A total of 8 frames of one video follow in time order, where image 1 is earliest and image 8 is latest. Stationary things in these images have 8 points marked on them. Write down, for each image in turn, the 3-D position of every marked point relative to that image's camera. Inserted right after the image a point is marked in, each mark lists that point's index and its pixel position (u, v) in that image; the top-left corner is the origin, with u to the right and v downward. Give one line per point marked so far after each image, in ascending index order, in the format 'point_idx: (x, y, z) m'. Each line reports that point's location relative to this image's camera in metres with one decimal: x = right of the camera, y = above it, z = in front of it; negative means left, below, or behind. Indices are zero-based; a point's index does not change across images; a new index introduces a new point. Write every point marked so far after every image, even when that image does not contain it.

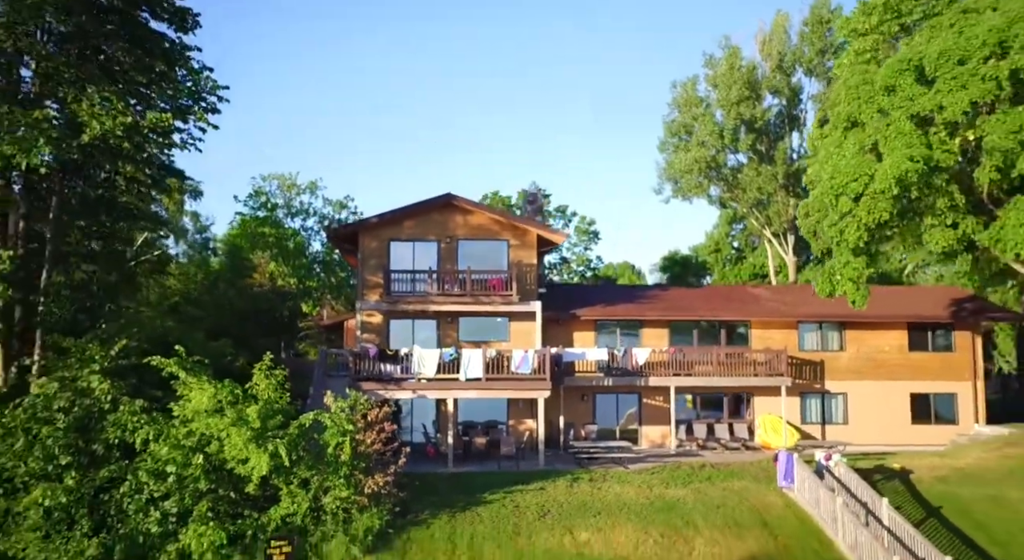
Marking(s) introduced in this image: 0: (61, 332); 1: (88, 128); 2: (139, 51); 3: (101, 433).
0: (-10.0, -1.1, +19.0) m
1: (-8.4, +3.1, +17.0) m
2: (-8.5, +5.3, +18.8) m
3: (-8.3, -3.1, +17.4) m
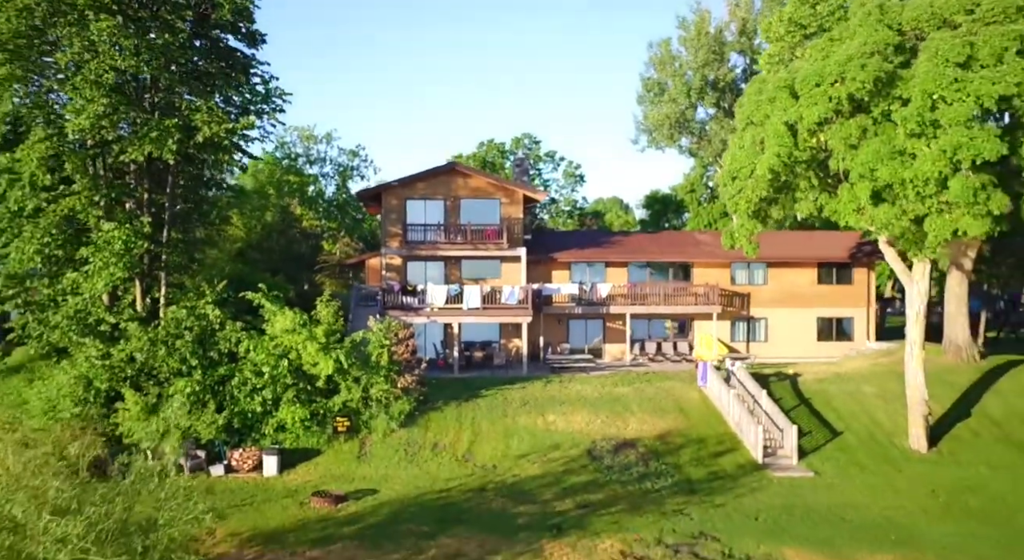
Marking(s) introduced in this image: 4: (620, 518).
0: (-10.4, +0.2, +26.5) m
1: (-8.7, +4.3, +24.1) m
2: (-8.8, +6.6, +25.7) m
3: (-8.7, -1.8, +25.0) m
4: (+2.5, -5.5, +19.7) m
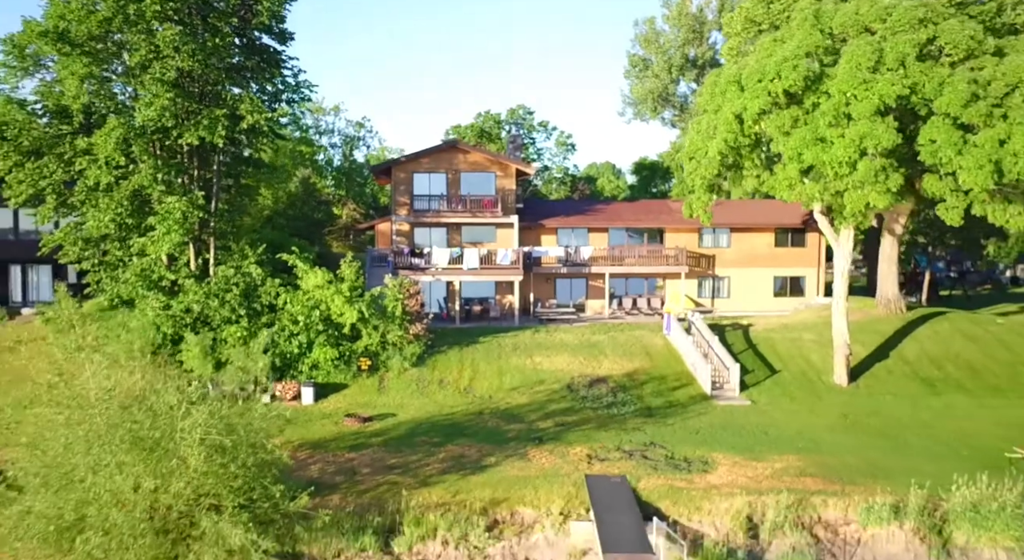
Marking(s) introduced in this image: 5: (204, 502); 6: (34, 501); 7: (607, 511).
0: (-10.6, +1.6, +31.4) m
1: (-9.0, +5.5, +28.8) m
2: (-9.1, +7.9, +30.4) m
3: (-8.9, -0.6, +30.0) m
4: (+2.3, -4.5, +24.9) m
5: (-6.1, -4.4, +17.0) m
6: (-9.4, -4.3, +16.8) m
7: (+2.1, -5.0, +18.7) m
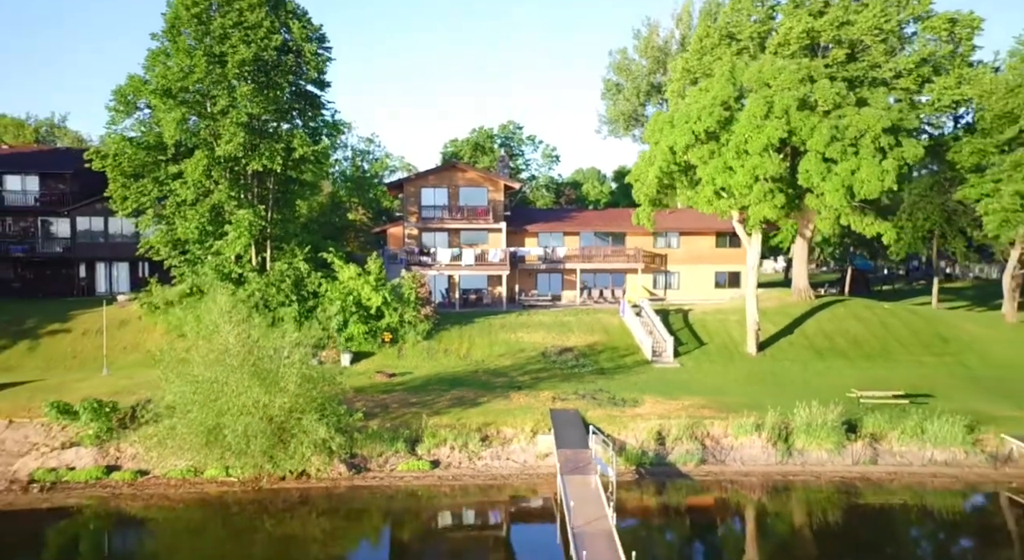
0: (-11.2, +1.9, +40.5) m
1: (-9.6, +5.8, +38.0) m
2: (-9.6, +8.2, +39.5) m
3: (-9.5, -0.3, +39.1) m
4: (+1.7, -4.2, +34.2) m
5: (-6.6, -4.1, +26.1) m
6: (-9.8, -4.0, +25.9) m
7: (+1.7, -4.7, +27.9) m
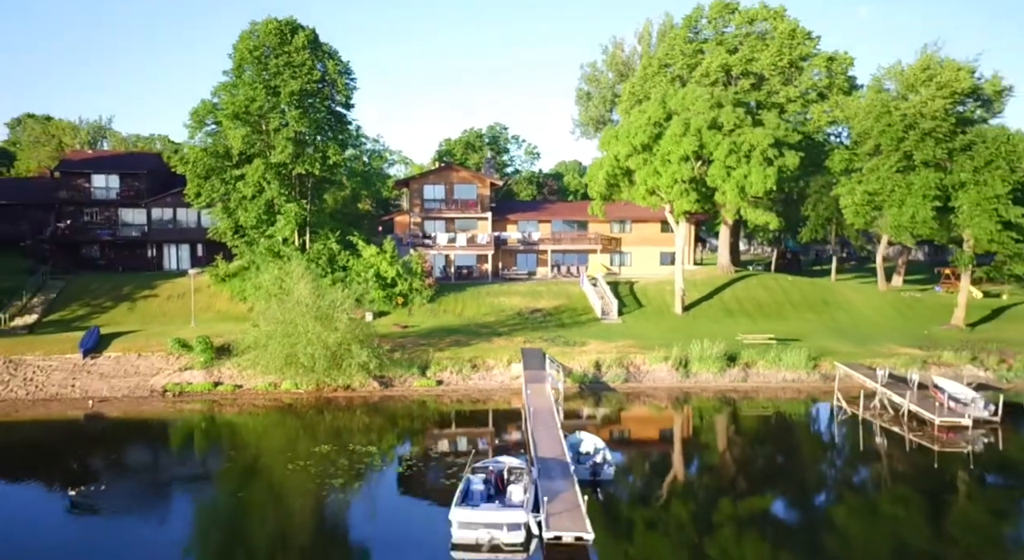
0: (-12.2, +3.3, +52.4) m
1: (-10.6, +7.2, +49.8) m
2: (-10.7, +9.6, +51.3) m
3: (-10.5, +1.1, +51.0) m
4: (+0.8, -2.9, +46.2) m
5: (-7.4, -2.9, +38.1) m
6: (-10.7, -2.8, +37.9) m
7: (+0.8, -3.5, +40.0) m
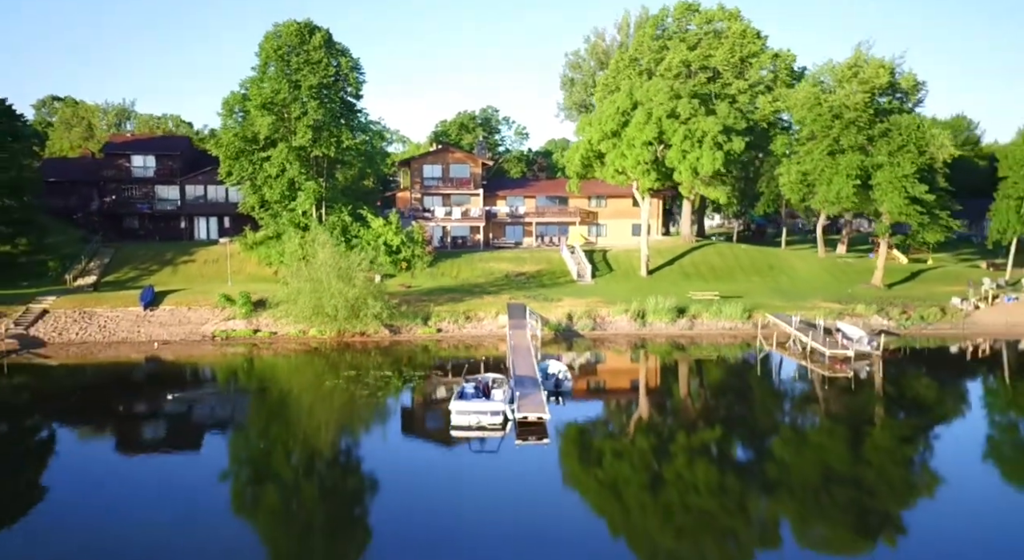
0: (-13.1, +5.6, +60.4) m
1: (-11.4, +9.4, +57.7) m
2: (-11.5, +11.9, +59.1) m
3: (-11.3, +3.4, +59.2) m
4: (0.0, -0.7, +54.6) m
5: (-8.2, -1.0, +46.4) m
6: (-11.4, -1.0, +46.1) m
7: (0.0, -1.6, +48.4) m
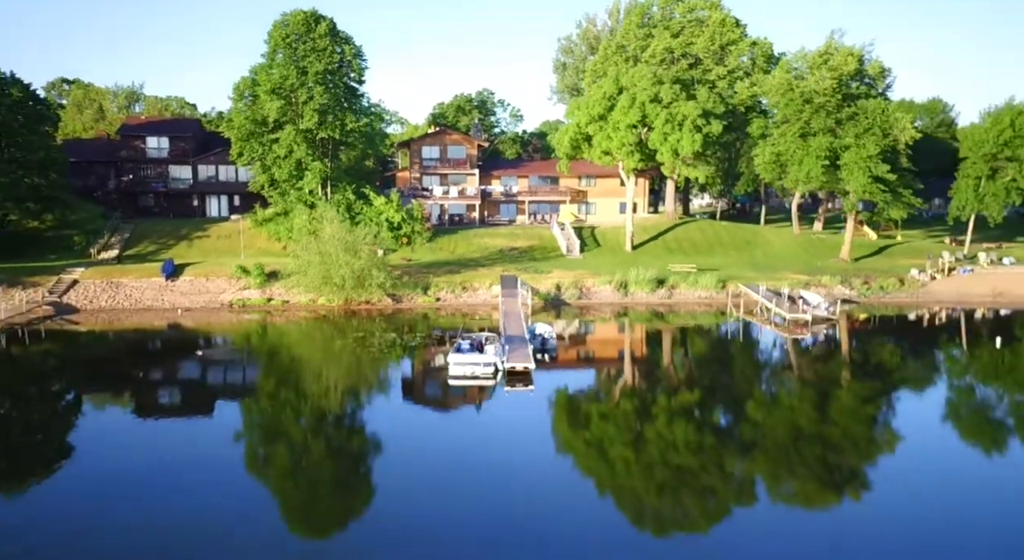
0: (-13.5, +7.5, +64.4) m
1: (-11.9, +11.3, +61.6) m
2: (-12.0, +13.8, +62.9) m
3: (-11.8, +5.3, +63.2) m
4: (-0.5, +1.1, +58.7) m
5: (-8.6, +0.6, +50.5) m
6: (-11.9, +0.7, +50.2) m
7: (-0.4, +0.1, +52.5) m
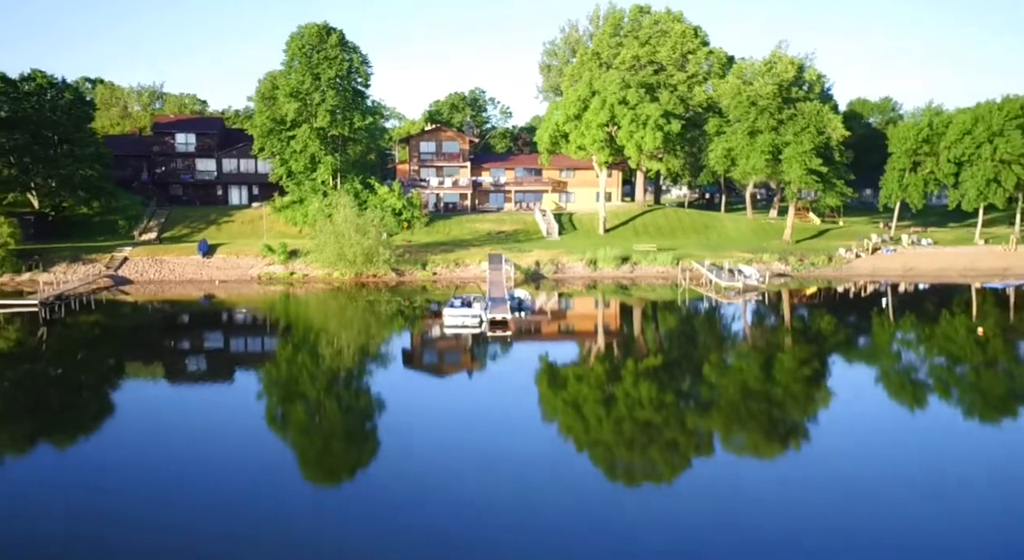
0: (-14.6, +9.3, +73.2) m
1: (-12.9, +13.0, +70.4) m
2: (-13.1, +15.5, +71.8) m
3: (-12.9, +7.0, +72.1) m
4: (-1.6, +2.8, +67.7) m
5: (-9.6, +2.2, +59.5) m
6: (-12.9, +2.3, +59.1) m
7: (-1.5, +1.8, +61.5) m
